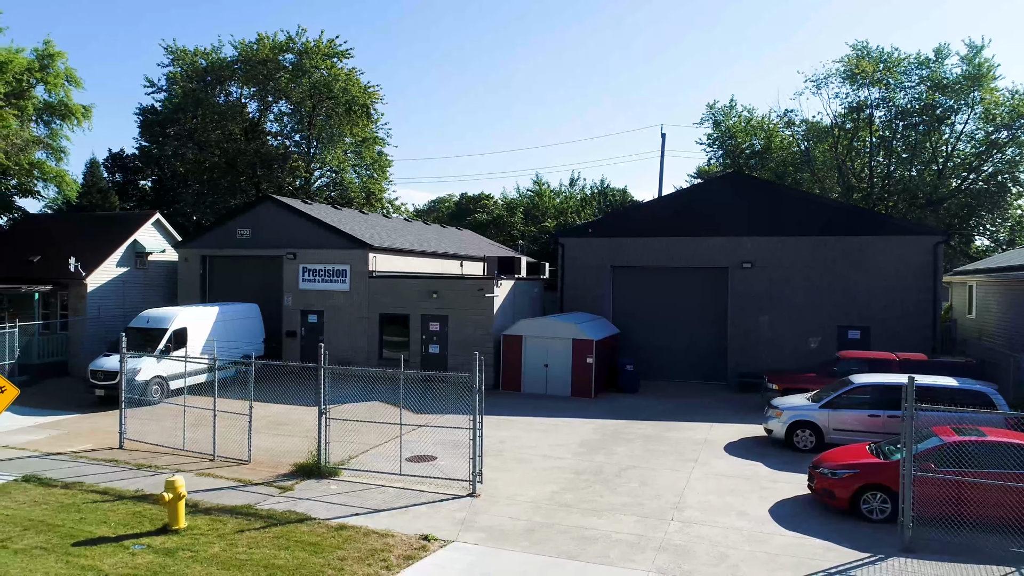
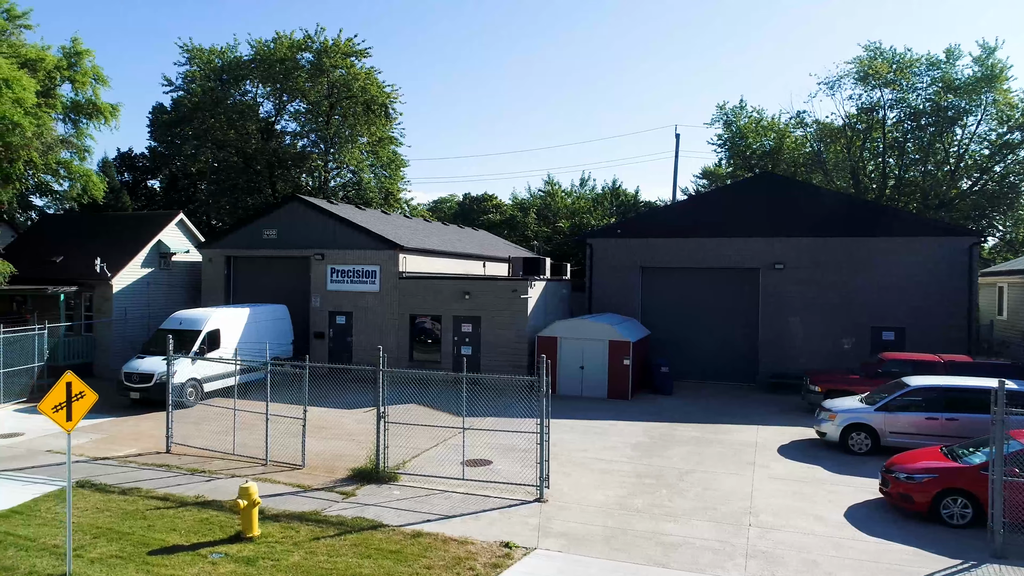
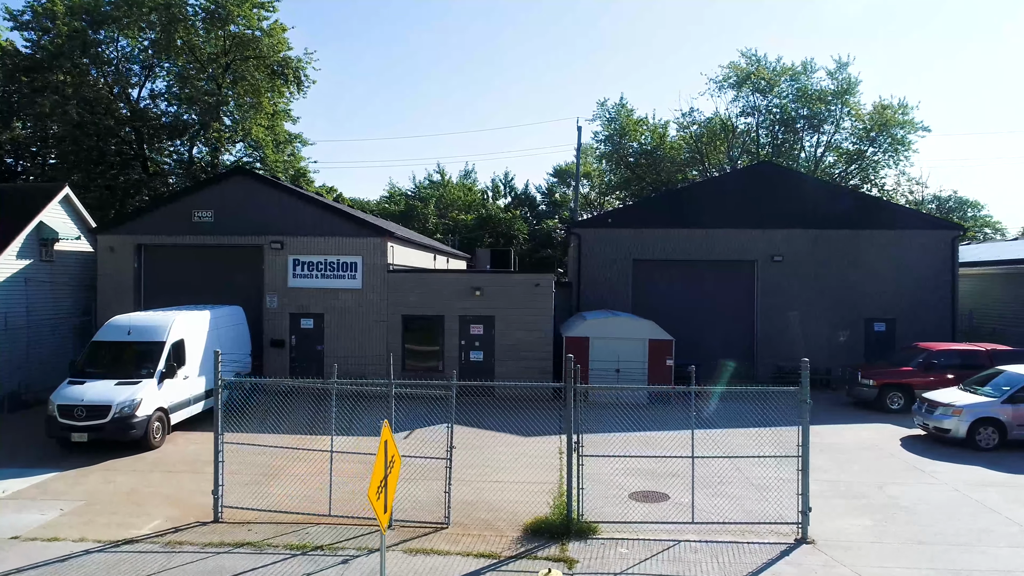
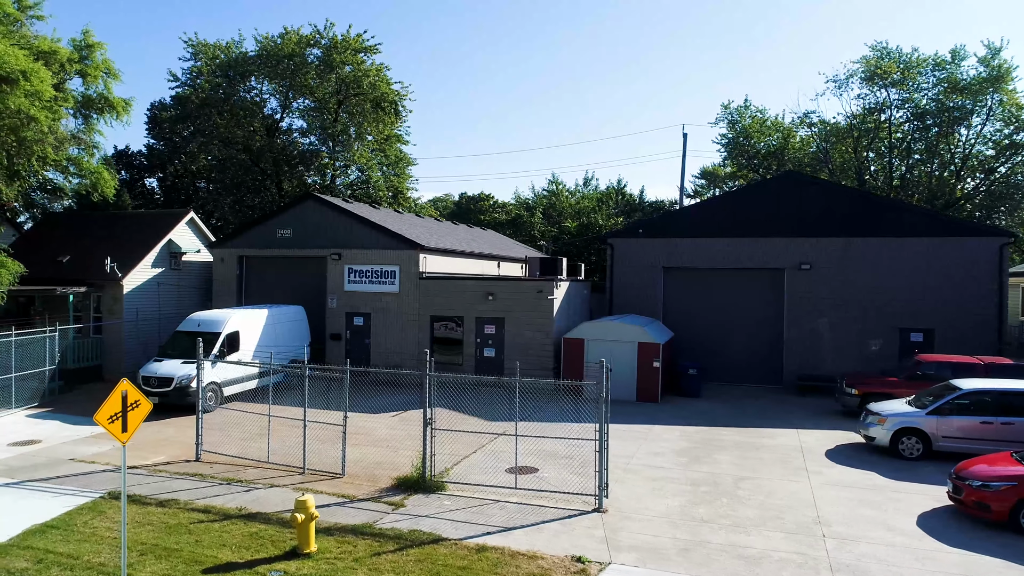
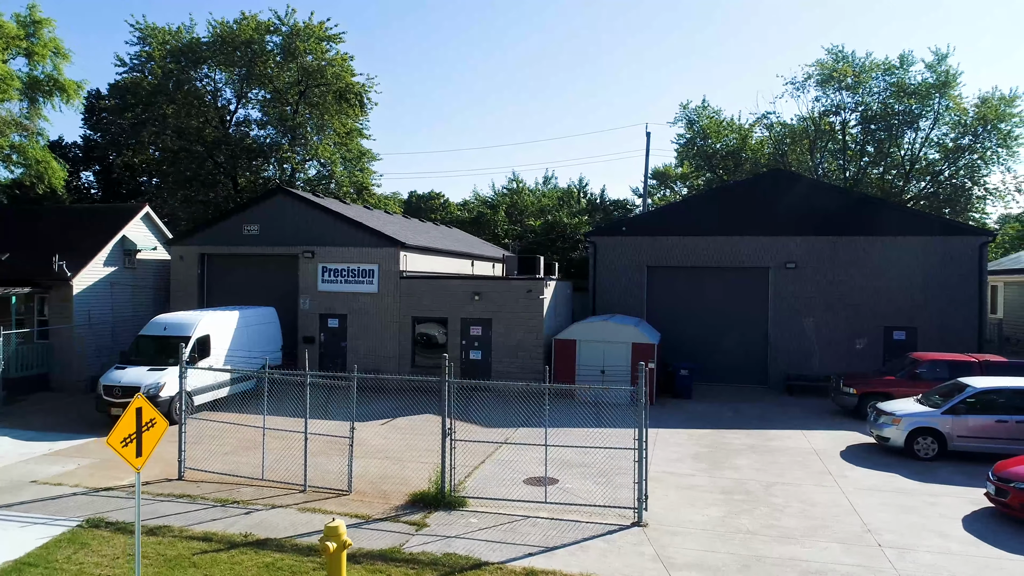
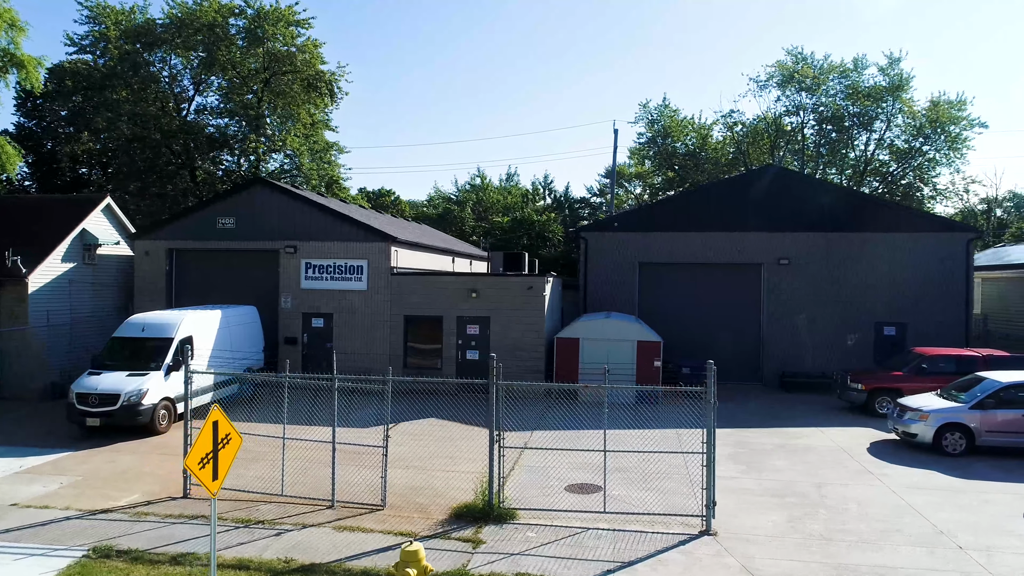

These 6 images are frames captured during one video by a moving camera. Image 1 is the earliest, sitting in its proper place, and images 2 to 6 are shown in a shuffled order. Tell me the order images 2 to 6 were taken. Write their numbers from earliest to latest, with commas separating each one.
2, 4, 5, 6, 3
